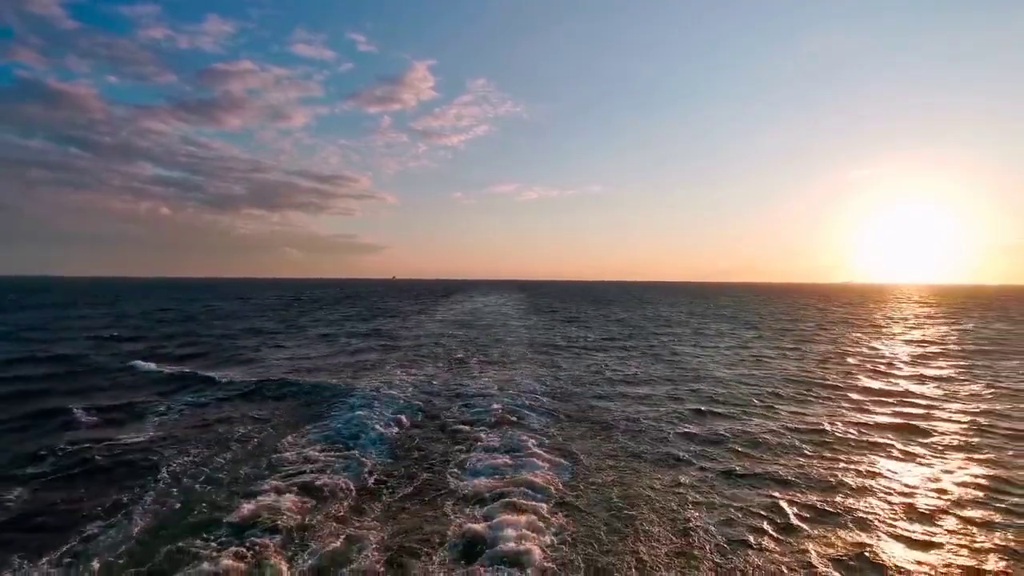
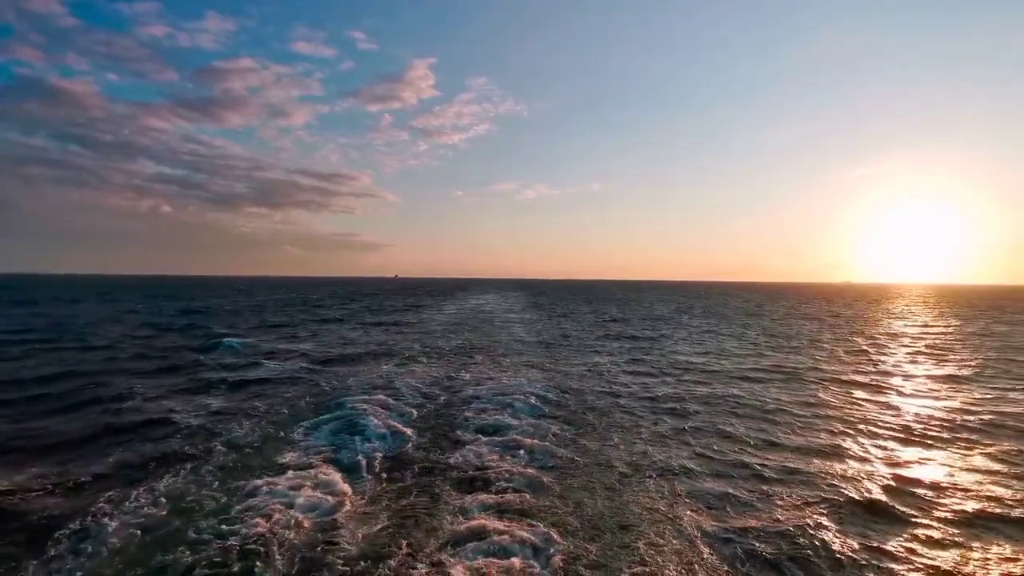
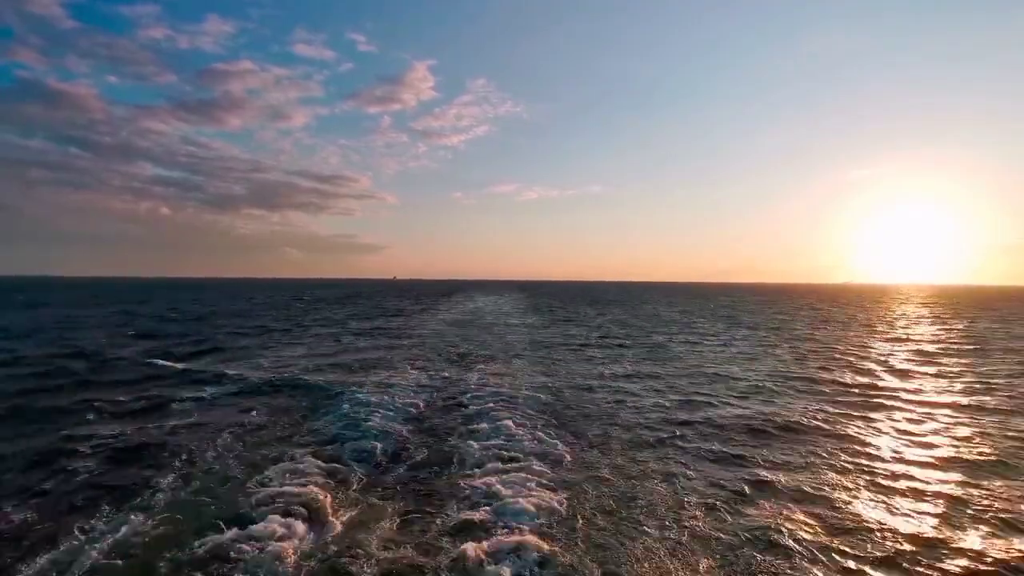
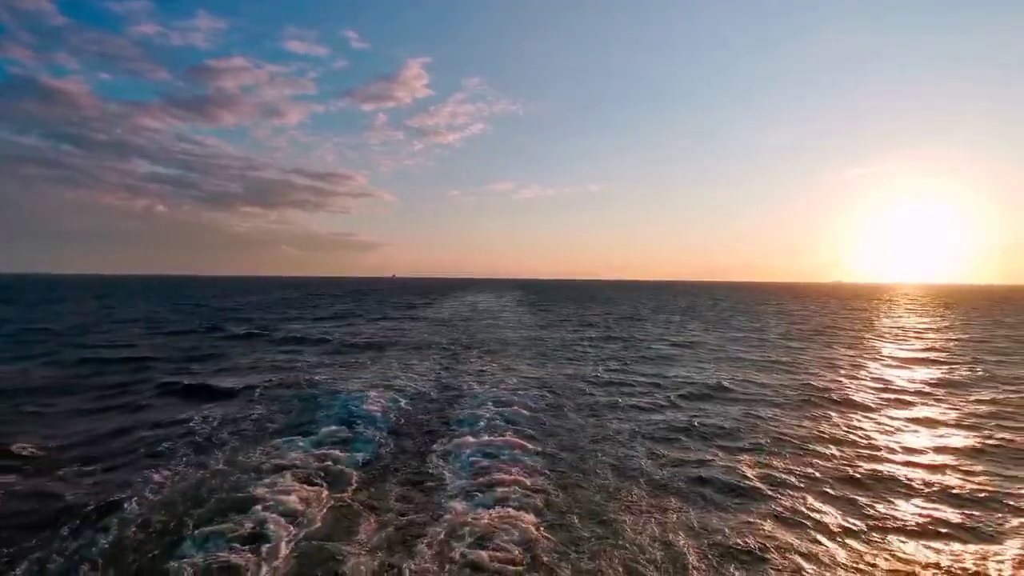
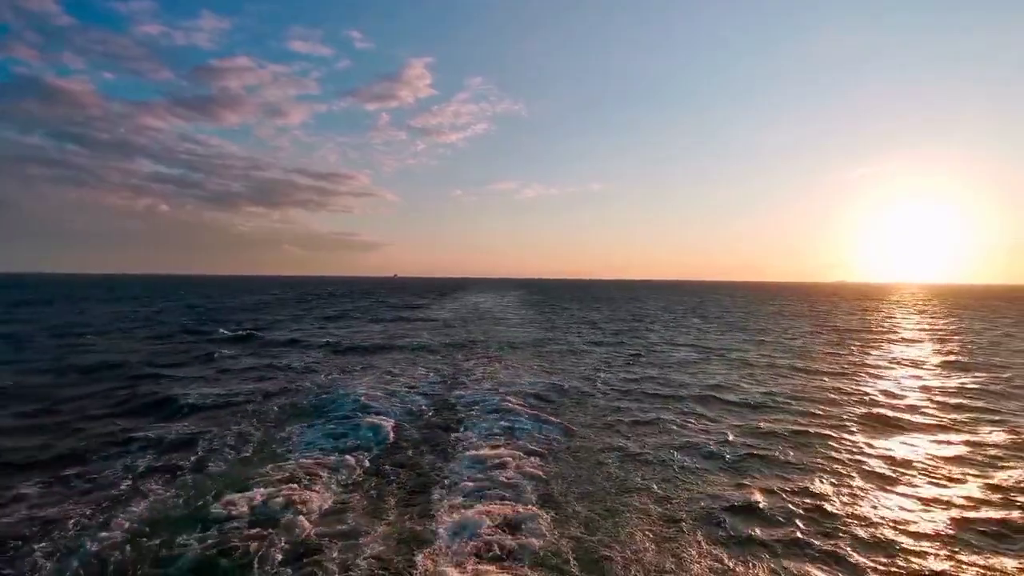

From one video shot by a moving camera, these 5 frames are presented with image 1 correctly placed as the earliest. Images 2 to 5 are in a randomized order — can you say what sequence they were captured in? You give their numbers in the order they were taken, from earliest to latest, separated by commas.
3, 2, 5, 4
